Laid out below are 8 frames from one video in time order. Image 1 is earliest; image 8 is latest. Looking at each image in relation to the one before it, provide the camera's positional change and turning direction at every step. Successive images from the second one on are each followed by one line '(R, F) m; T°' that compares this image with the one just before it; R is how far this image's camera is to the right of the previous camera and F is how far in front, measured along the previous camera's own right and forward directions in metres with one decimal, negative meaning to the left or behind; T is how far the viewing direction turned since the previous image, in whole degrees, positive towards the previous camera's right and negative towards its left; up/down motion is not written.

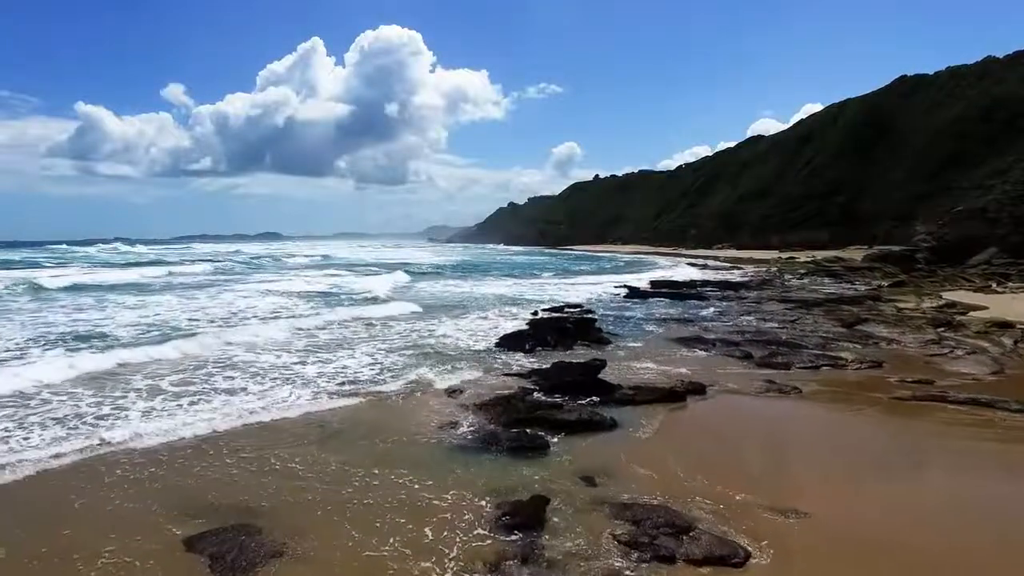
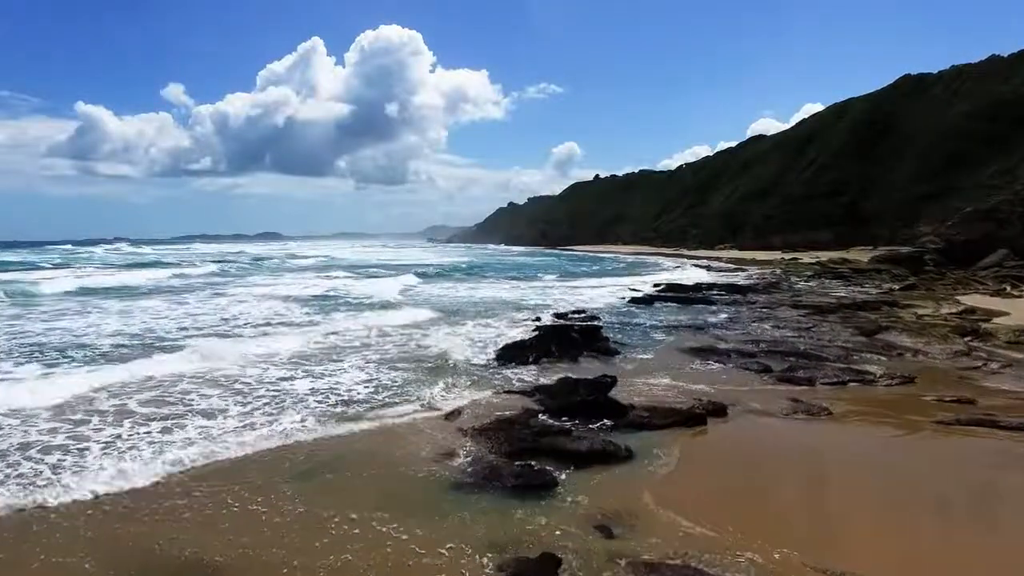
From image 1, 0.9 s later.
(0.0, +0.8) m; 0°
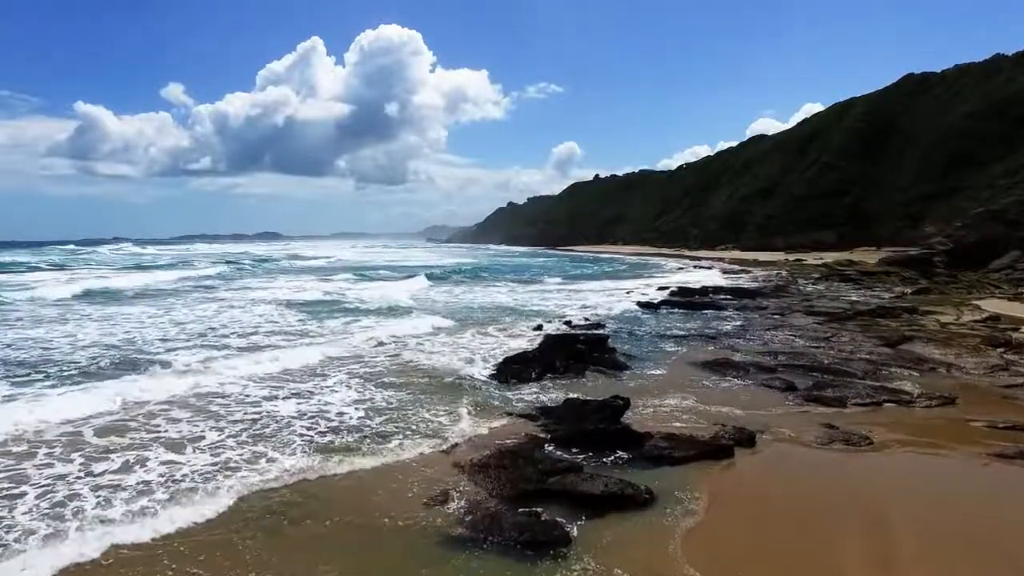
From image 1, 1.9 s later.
(0.0, +1.0) m; 0°
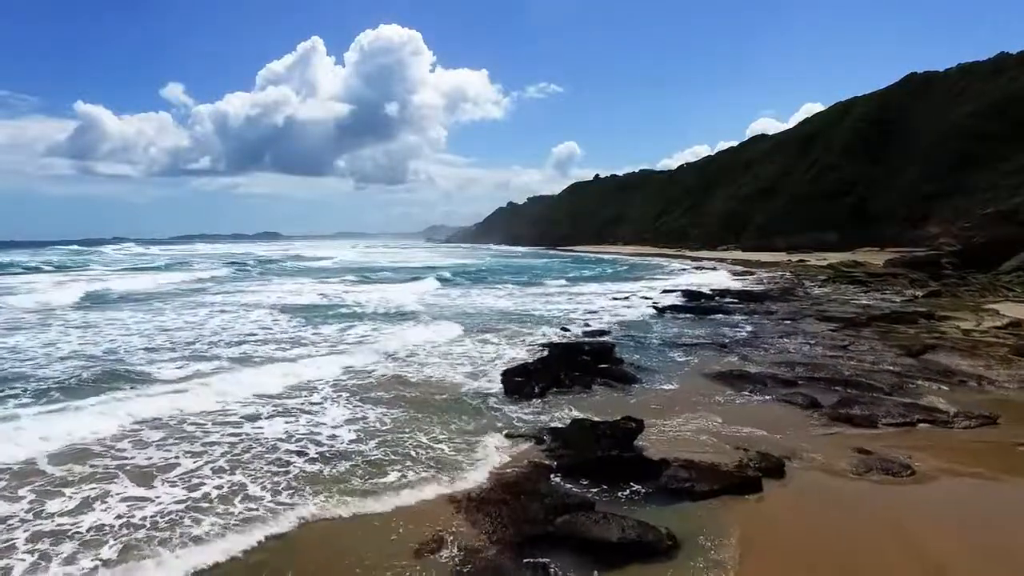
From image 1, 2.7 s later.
(0.0, +0.8) m; 0°
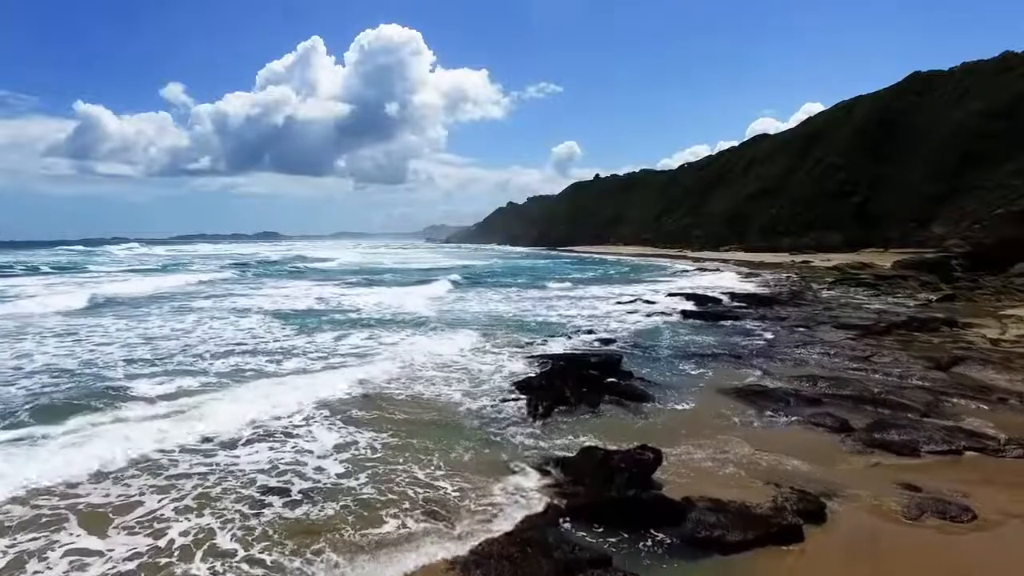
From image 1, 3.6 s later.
(0.0, +0.9) m; 0°
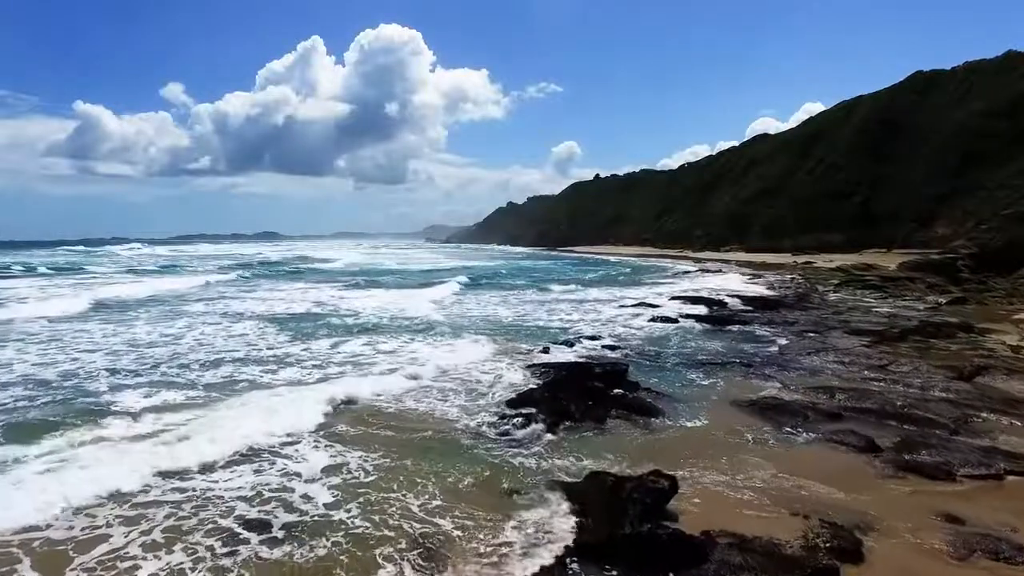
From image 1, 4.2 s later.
(0.0, +0.6) m; 0°
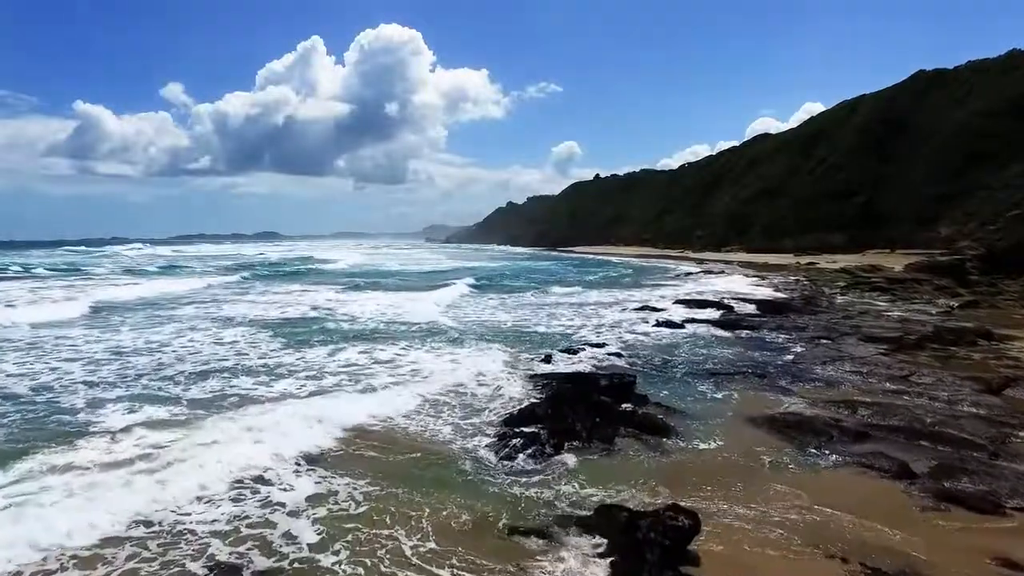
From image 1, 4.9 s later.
(0.0, +0.7) m; 0°
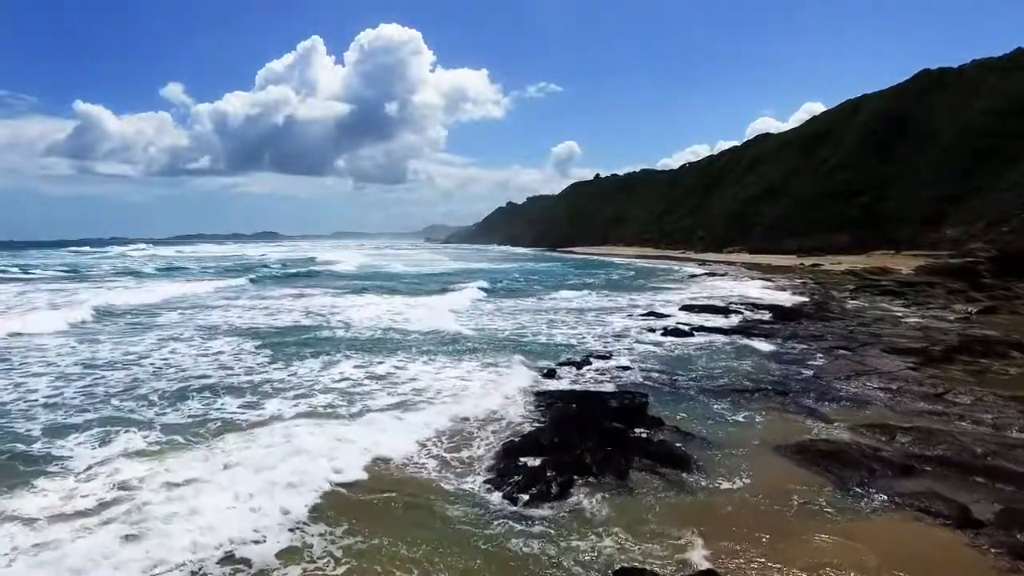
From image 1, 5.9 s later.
(0.0, +1.0) m; 0°
